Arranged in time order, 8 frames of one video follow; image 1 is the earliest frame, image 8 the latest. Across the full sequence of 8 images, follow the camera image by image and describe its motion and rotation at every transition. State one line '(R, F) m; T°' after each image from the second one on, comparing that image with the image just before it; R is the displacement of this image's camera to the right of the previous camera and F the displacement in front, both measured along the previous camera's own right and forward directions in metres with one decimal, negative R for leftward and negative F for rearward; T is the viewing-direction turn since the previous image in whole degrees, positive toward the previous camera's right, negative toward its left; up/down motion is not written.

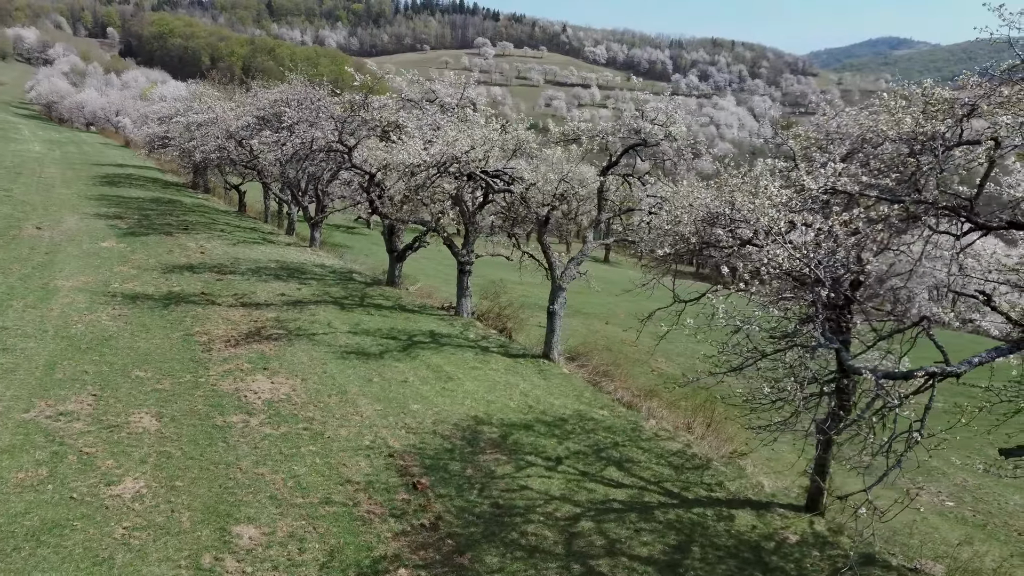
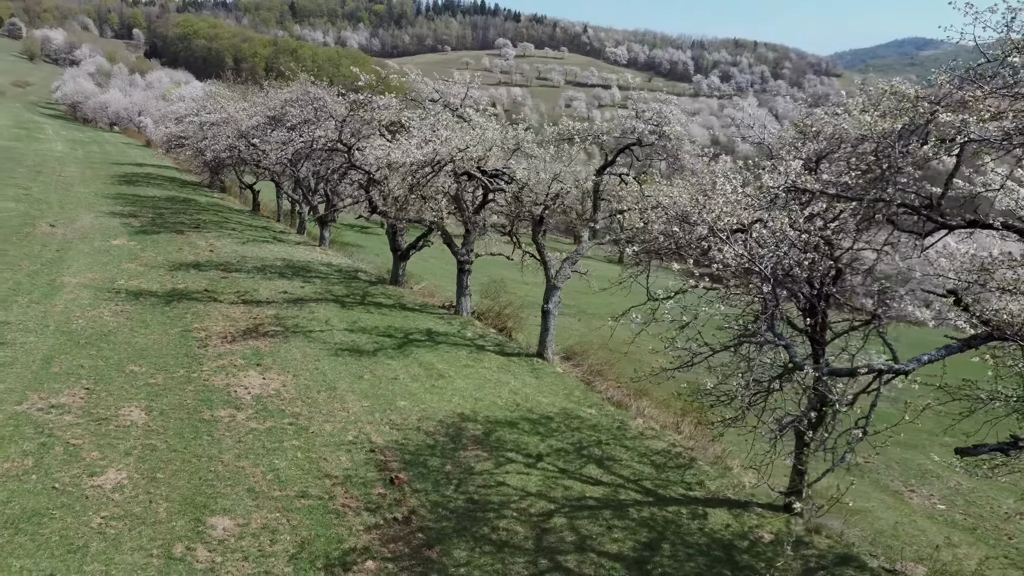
(+0.7, -0.1) m; -1°
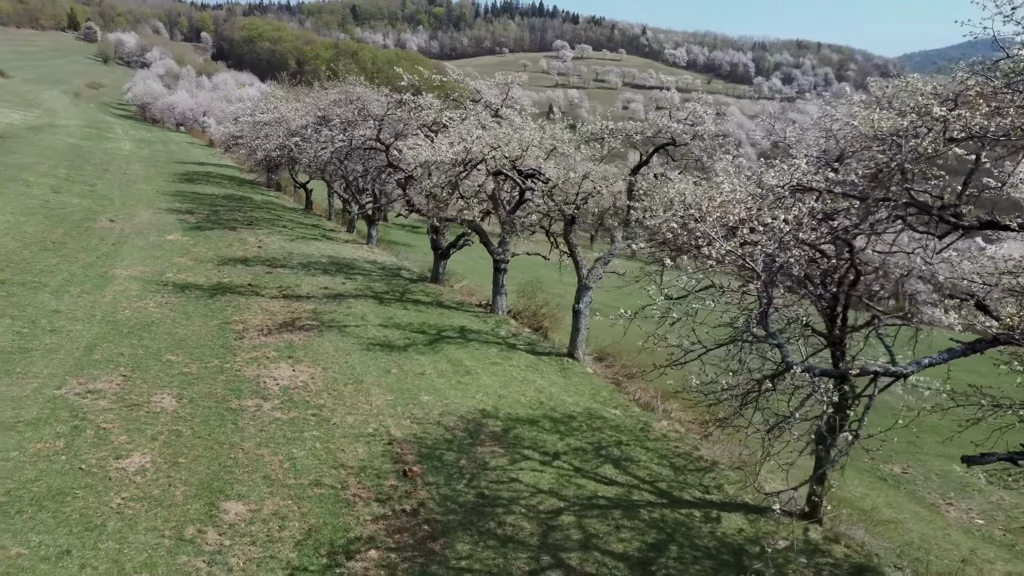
(+0.6, 0.0) m; -4°
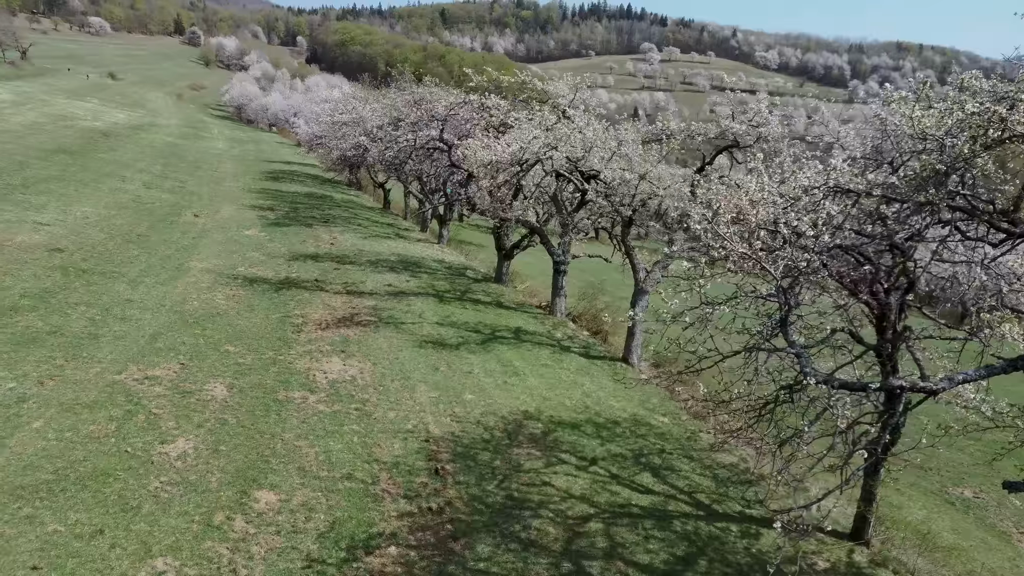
(+0.7, +0.2) m; -6°
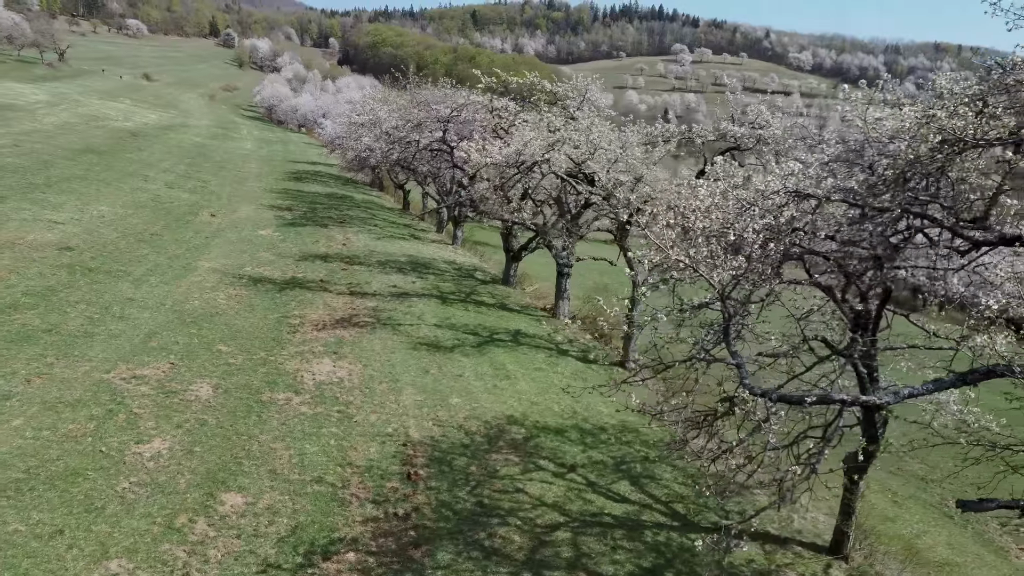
(+0.9, +0.2) m; -2°
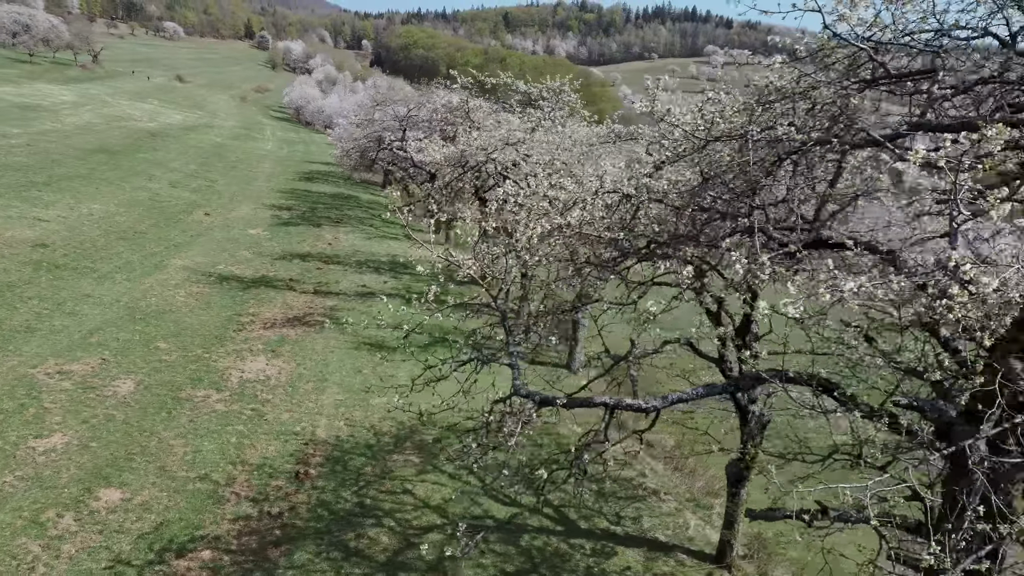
(+2.2, +0.2) m; -2°
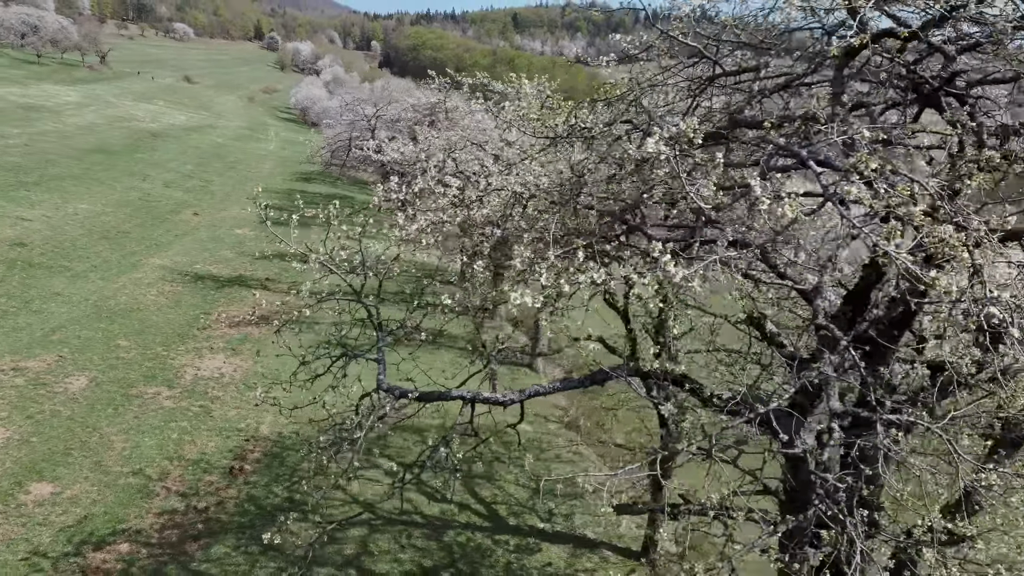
(+1.2, -0.1) m; -1°
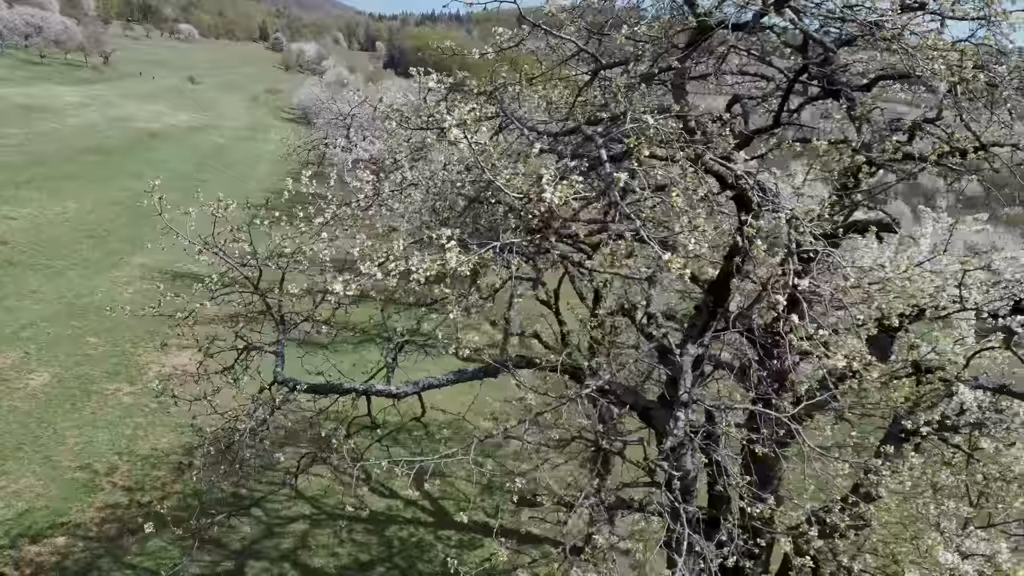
(+0.9, 0.0) m; 0°
